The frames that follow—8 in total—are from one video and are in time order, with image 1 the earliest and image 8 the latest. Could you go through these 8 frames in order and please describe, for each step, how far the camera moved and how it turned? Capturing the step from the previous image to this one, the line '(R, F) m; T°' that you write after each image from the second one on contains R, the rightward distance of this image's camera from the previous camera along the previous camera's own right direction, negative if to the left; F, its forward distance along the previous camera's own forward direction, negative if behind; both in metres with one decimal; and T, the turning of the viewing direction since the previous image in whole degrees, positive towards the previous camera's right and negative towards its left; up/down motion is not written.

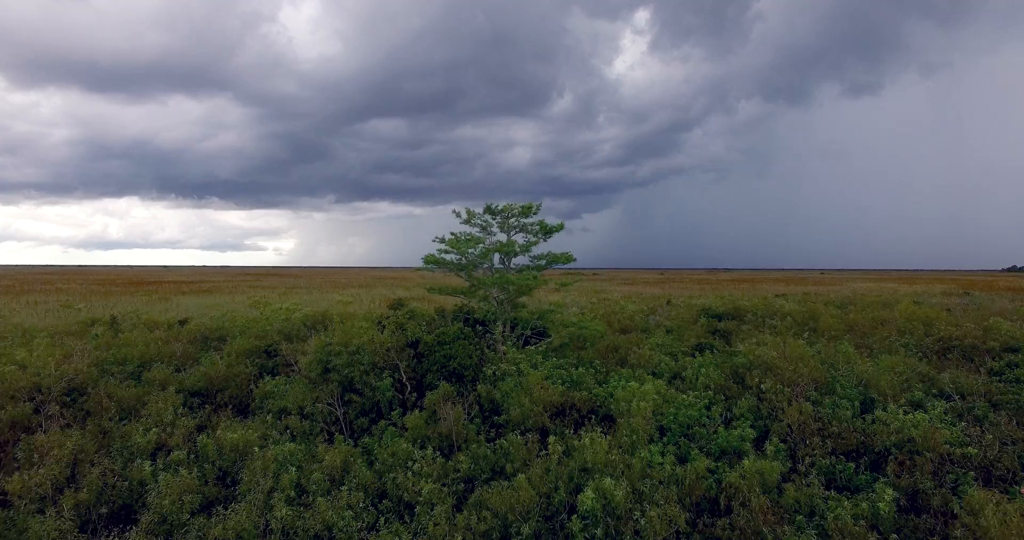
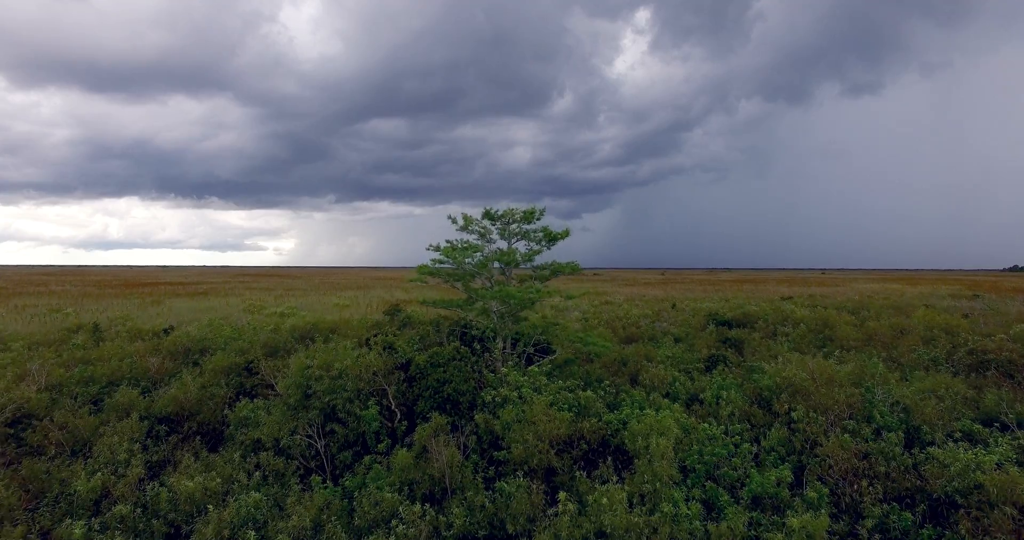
(0.0, +1.0) m; 0°
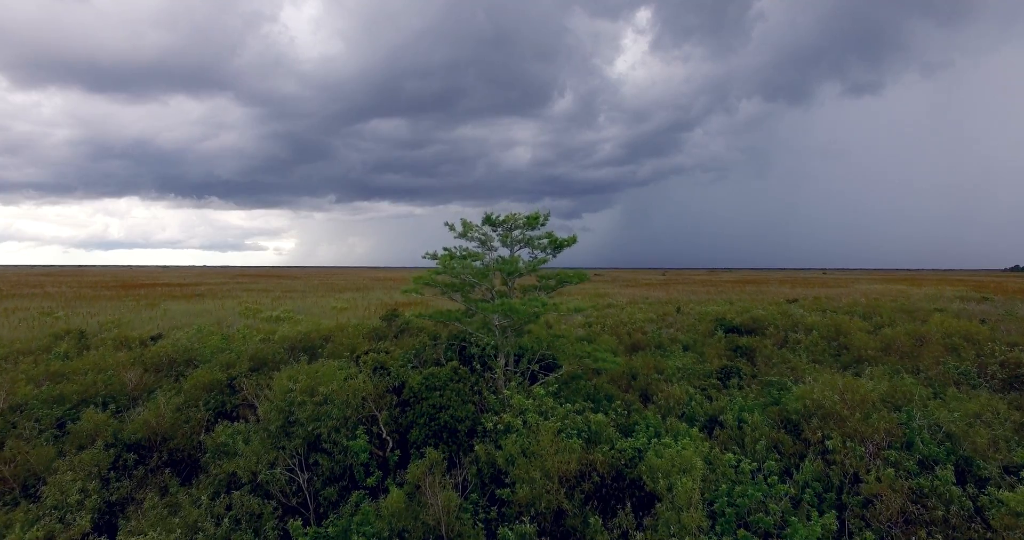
(0.0, +0.8) m; 0°
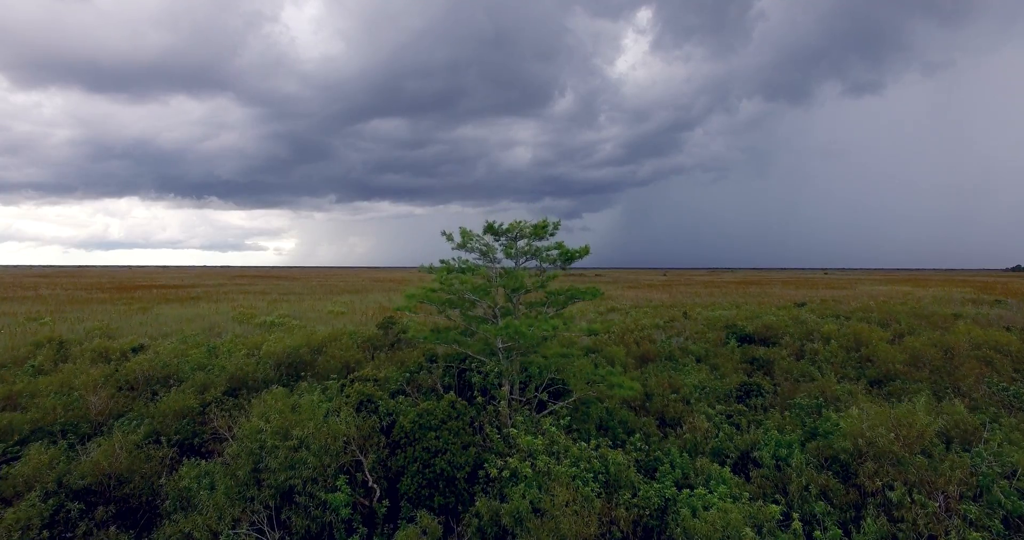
(-0.1, +1.1) m; 0°
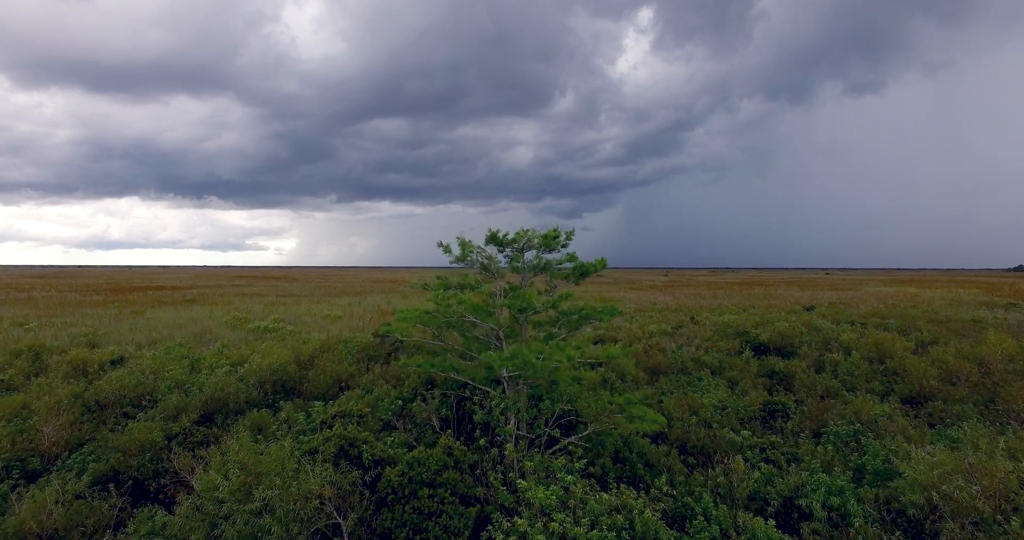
(-0.1, +1.2) m; 0°
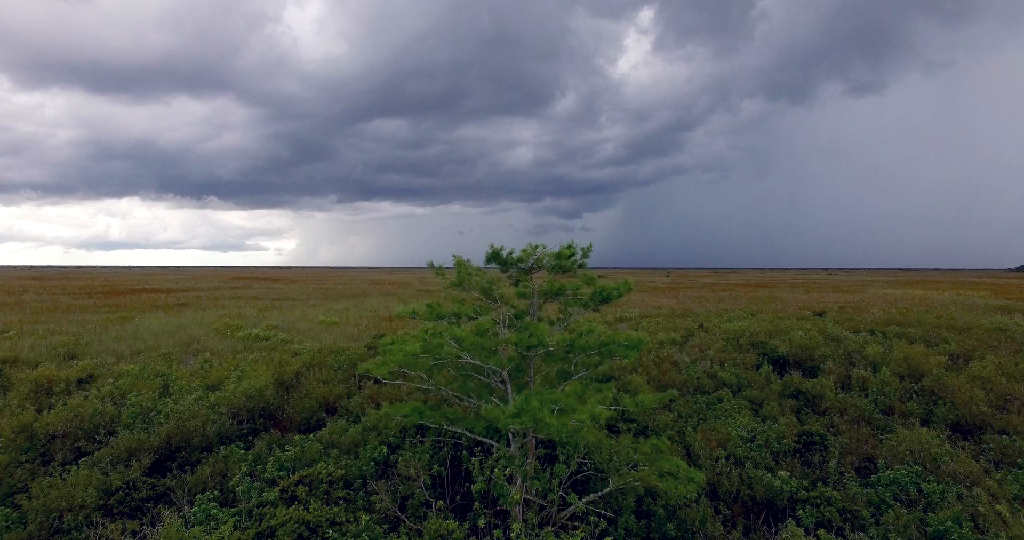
(-0.1, +1.5) m; 0°
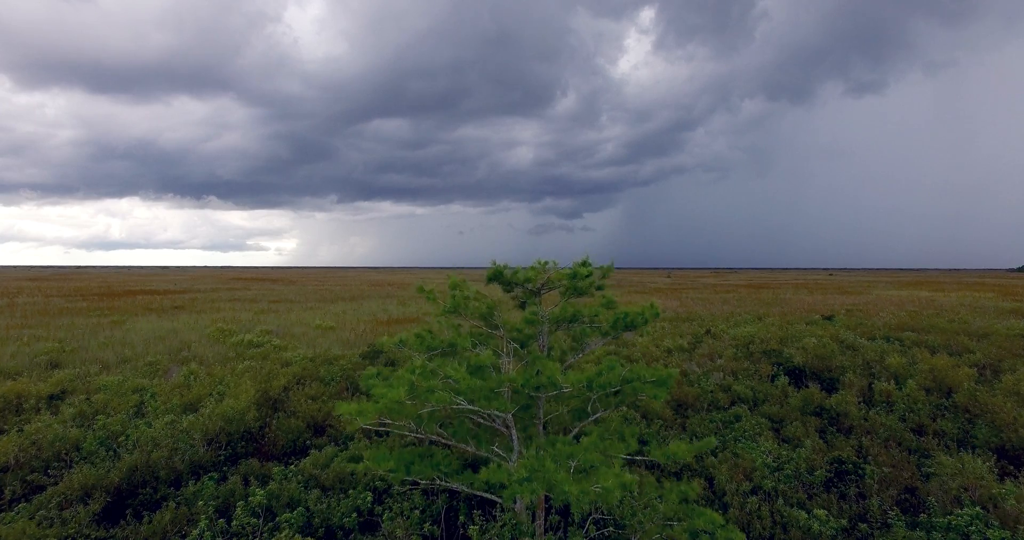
(0.0, +1.1) m; 0°
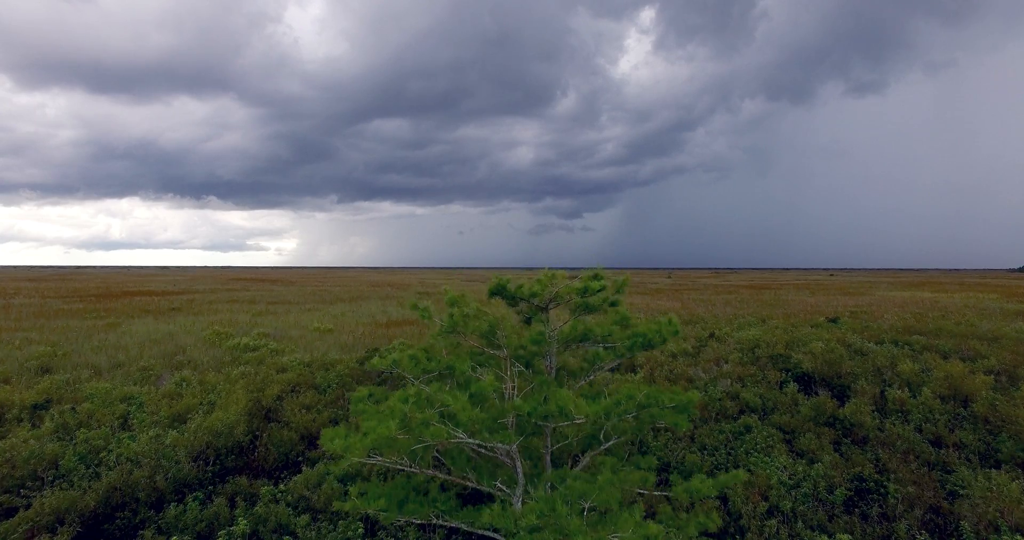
(0.0, +0.6) m; 0°
